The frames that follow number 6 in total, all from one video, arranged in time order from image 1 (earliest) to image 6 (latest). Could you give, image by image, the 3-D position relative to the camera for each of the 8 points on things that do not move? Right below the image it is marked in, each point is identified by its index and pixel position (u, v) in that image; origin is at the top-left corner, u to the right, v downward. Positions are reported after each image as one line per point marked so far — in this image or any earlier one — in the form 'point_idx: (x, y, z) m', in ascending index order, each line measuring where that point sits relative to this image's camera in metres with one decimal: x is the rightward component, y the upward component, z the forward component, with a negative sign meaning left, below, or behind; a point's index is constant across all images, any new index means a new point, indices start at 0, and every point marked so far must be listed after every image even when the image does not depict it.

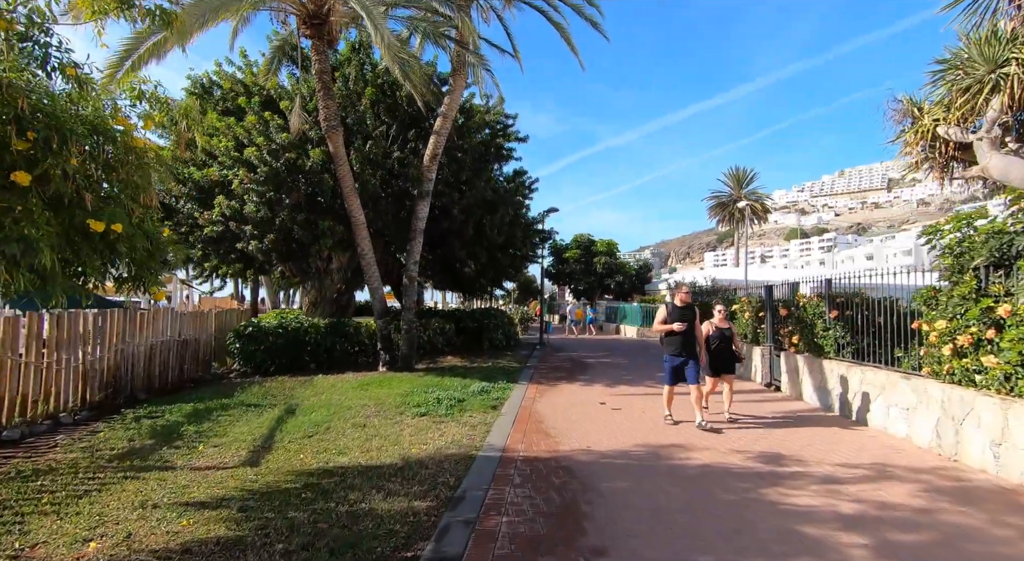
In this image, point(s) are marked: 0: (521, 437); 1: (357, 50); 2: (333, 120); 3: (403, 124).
0: (+0.1, -1.9, +6.6) m
1: (-3.8, +5.6, +13.0) m
2: (-3.5, +3.2, +10.5) m
3: (-2.7, +3.8, +13.0) m
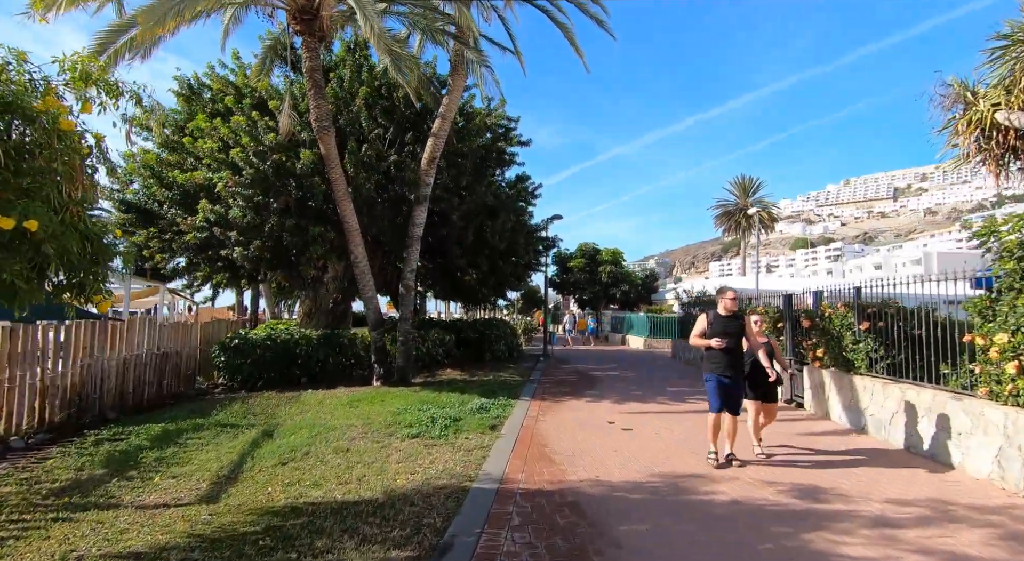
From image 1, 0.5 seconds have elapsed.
0: (+0.1, -2.0, +5.9) m
1: (-3.8, +5.4, +12.5) m
2: (-3.5, +3.0, +9.9) m
3: (-2.6, +3.6, +12.5) m
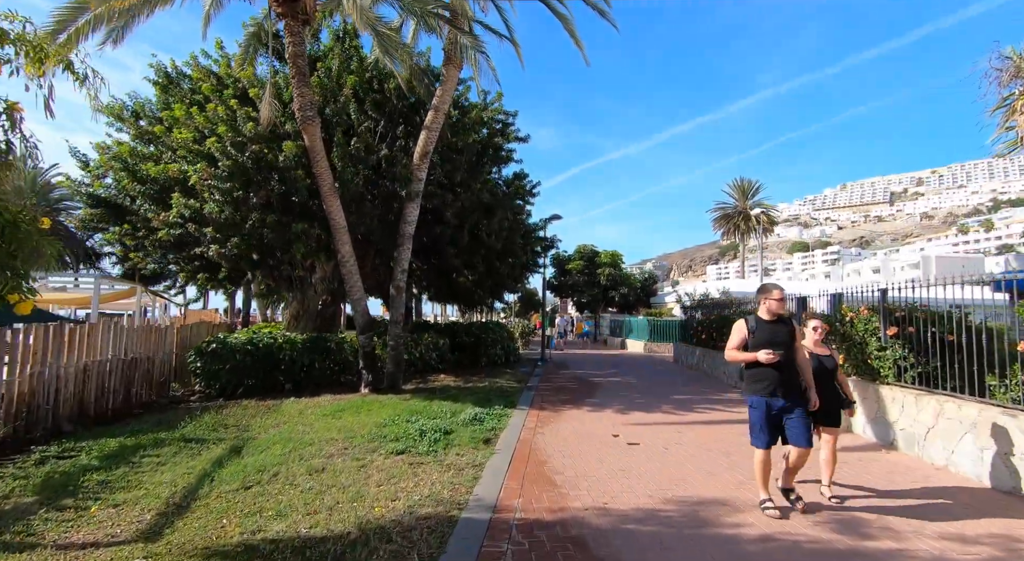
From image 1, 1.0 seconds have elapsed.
0: (+0.1, -2.0, +5.2) m
1: (-3.8, +5.4, +11.9) m
2: (-3.5, +3.0, +9.3) m
3: (-2.7, +3.6, +11.8) m
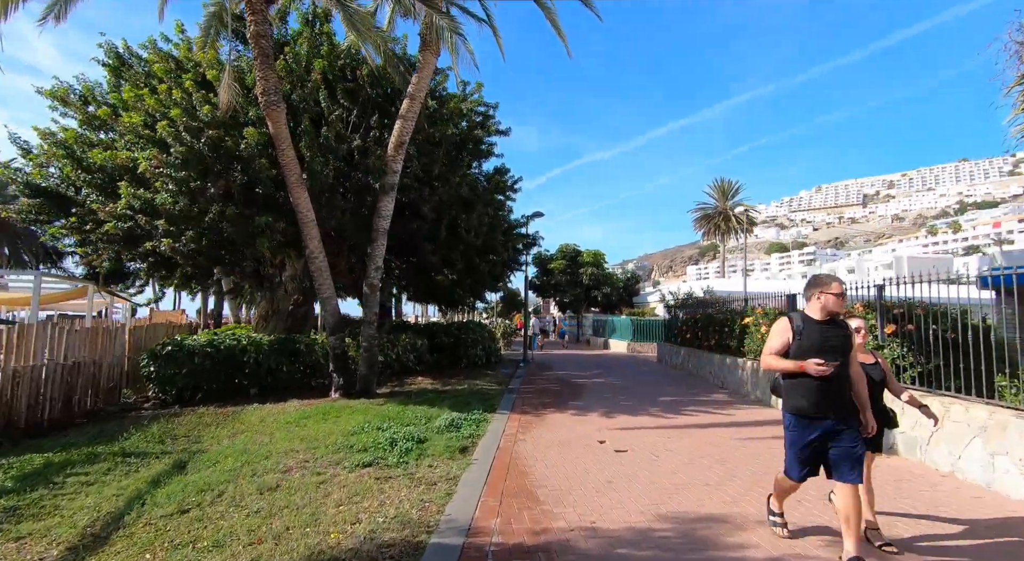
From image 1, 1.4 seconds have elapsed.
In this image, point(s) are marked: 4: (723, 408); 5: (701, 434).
0: (-0.1, -2.0, +4.7) m
1: (-4.2, +5.4, +11.2) m
2: (-3.9, +3.0, +8.6) m
3: (-3.1, +3.6, +11.2) m
4: (+4.1, -2.5, +10.4) m
5: (+2.8, -2.3, +7.9) m
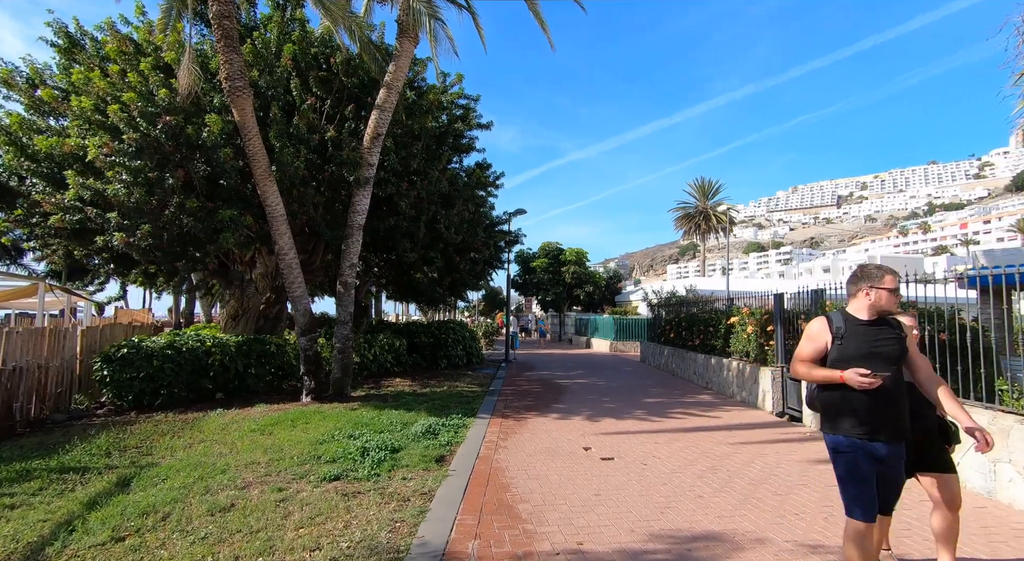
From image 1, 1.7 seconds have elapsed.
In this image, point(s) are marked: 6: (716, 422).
0: (-0.3, -2.0, +4.3) m
1: (-4.6, +5.5, +10.7) m
2: (-4.2, +3.1, +8.1) m
3: (-3.5, +3.6, +10.7) m
4: (+3.7, -2.5, +10.1) m
5: (+2.5, -2.3, +7.6) m
6: (+3.4, -2.4, +9.0) m
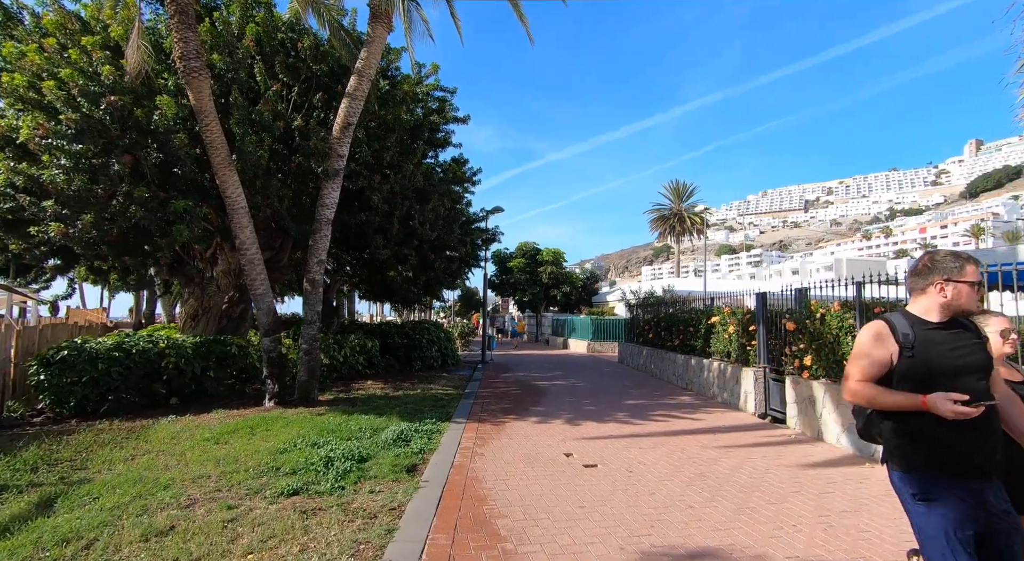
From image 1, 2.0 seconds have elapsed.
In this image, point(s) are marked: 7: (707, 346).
0: (-0.5, -1.9, +3.9) m
1: (-5.0, +5.5, +10.0) m
2: (-4.5, +3.1, +7.5) m
3: (-3.9, +3.7, +10.1) m
4: (+3.3, -2.4, +9.8) m
5: (+2.2, -2.2, +7.3) m
6: (+3.1, -2.4, +8.7) m
7: (+4.5, -1.5, +12.3) m
